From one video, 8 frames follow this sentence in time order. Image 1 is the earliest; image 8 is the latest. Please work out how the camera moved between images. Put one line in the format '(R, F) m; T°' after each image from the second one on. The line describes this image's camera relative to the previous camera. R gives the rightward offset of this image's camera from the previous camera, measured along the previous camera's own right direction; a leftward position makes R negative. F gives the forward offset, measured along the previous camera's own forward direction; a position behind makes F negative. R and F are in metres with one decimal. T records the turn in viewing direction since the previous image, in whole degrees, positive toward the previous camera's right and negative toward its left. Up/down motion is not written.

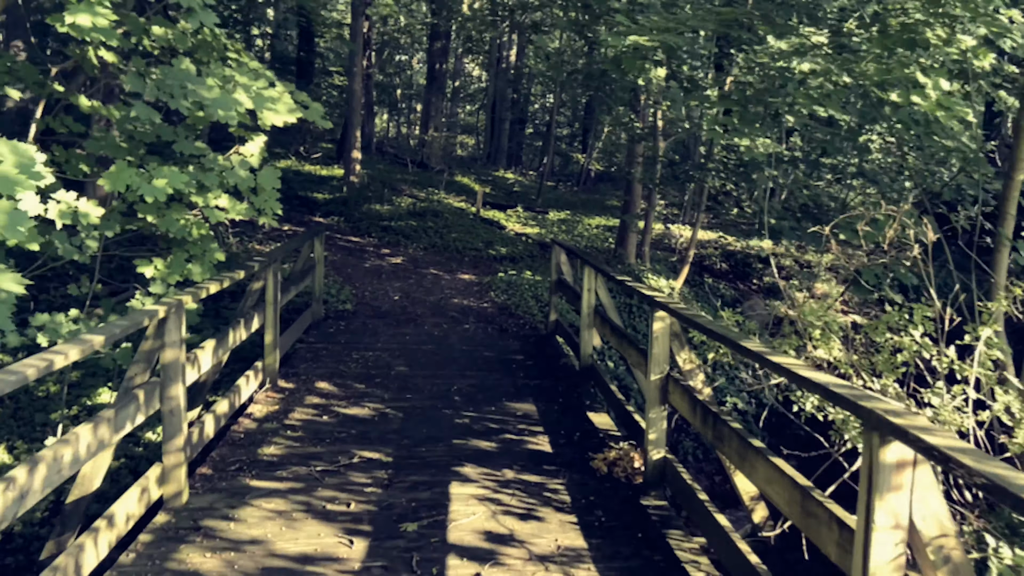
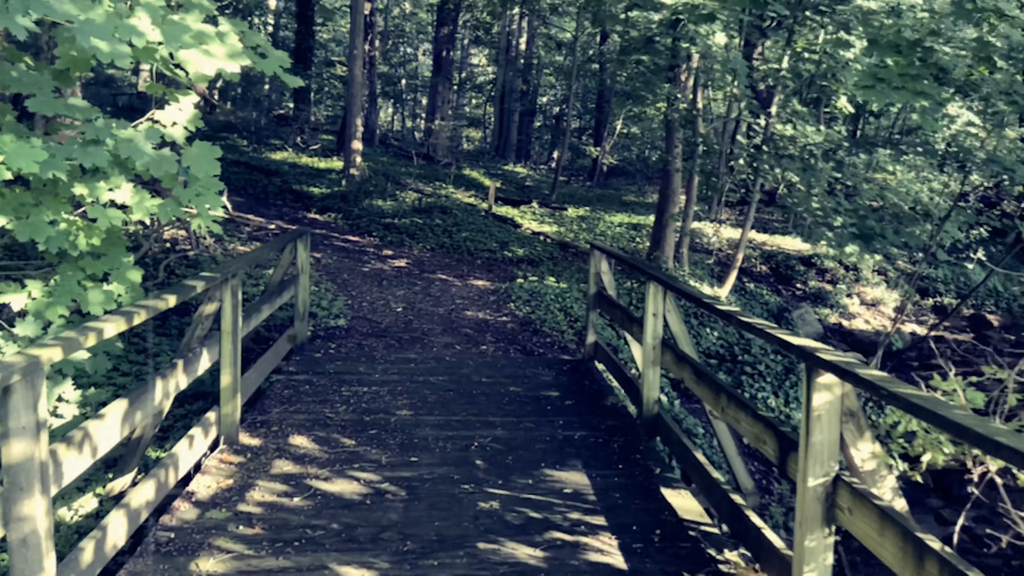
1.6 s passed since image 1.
(-0.2, +1.7) m; 0°
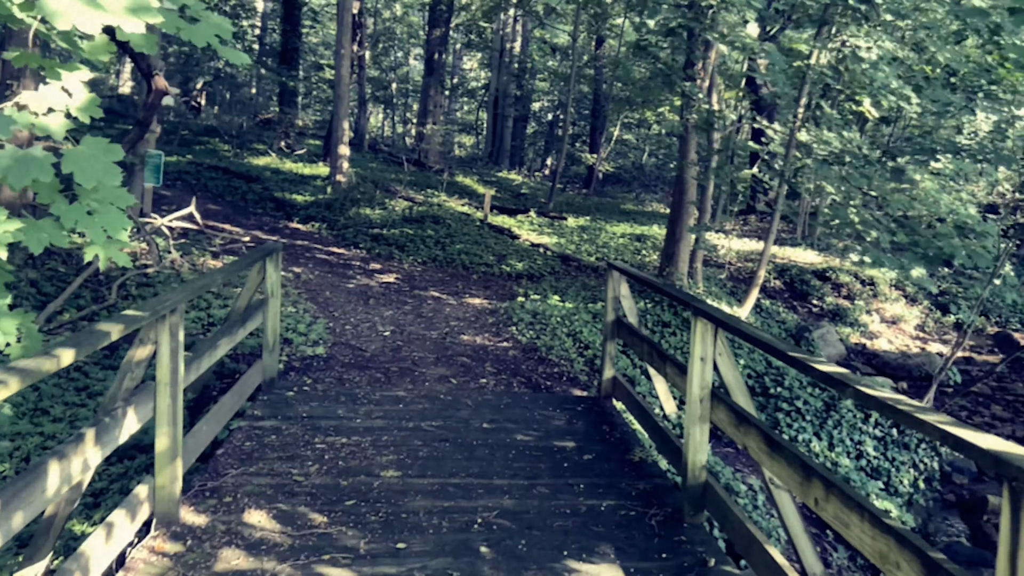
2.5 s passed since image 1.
(-0.1, +1.0) m; +1°
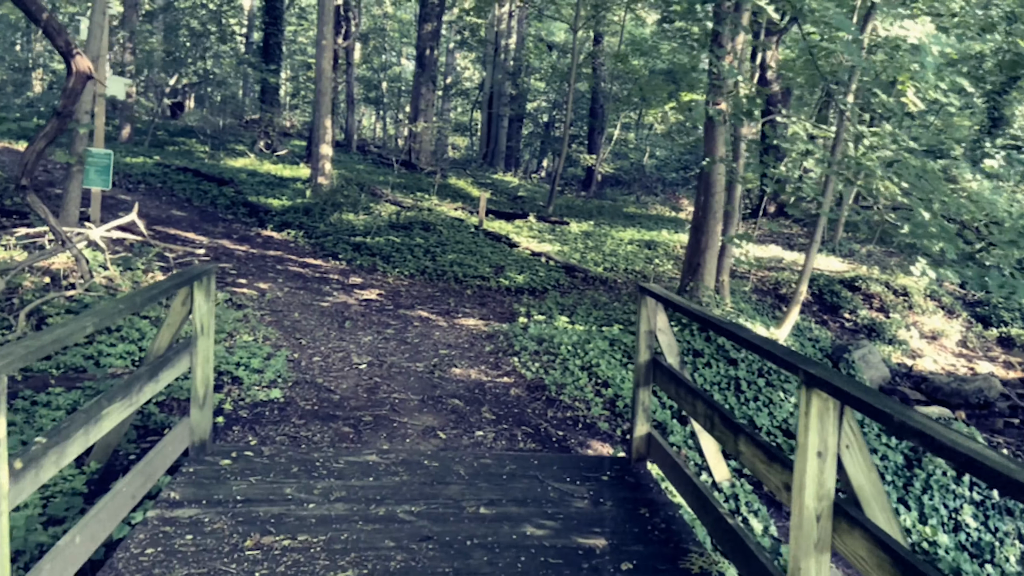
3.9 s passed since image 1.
(-0.1, +1.4) m; 0°
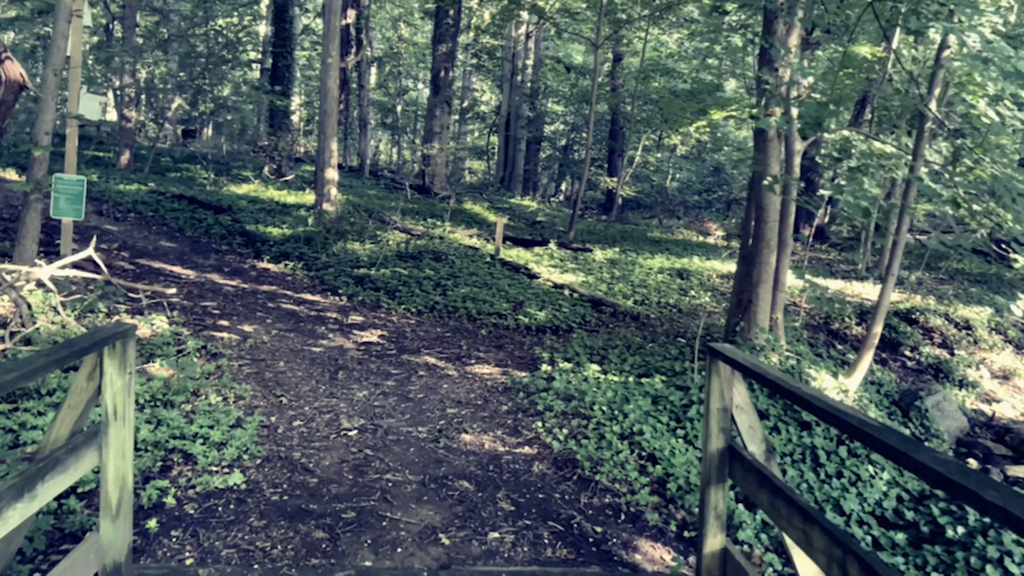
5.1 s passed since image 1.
(0.0, +1.3) m; -1°
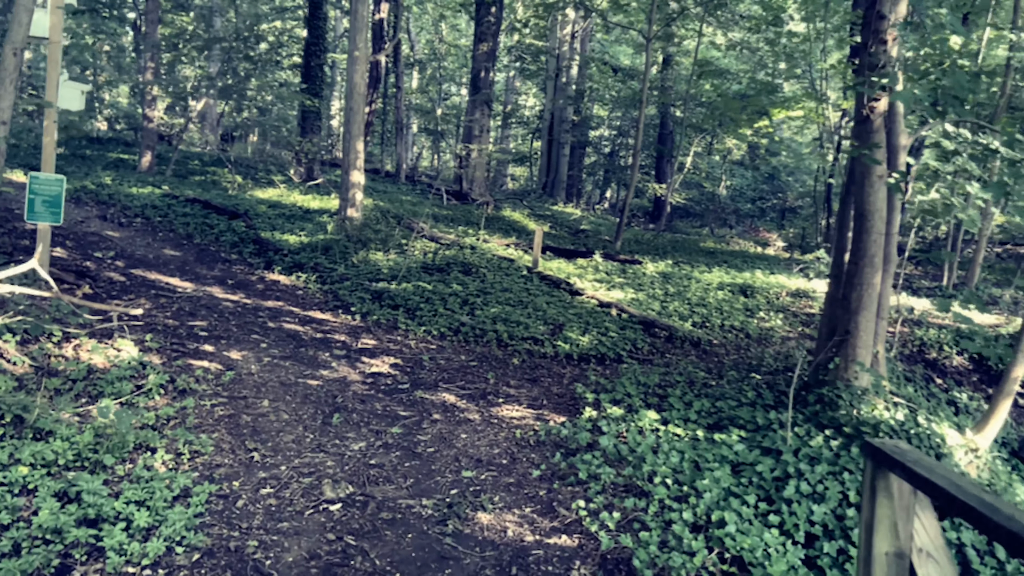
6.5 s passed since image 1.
(0.0, +1.4) m; -3°
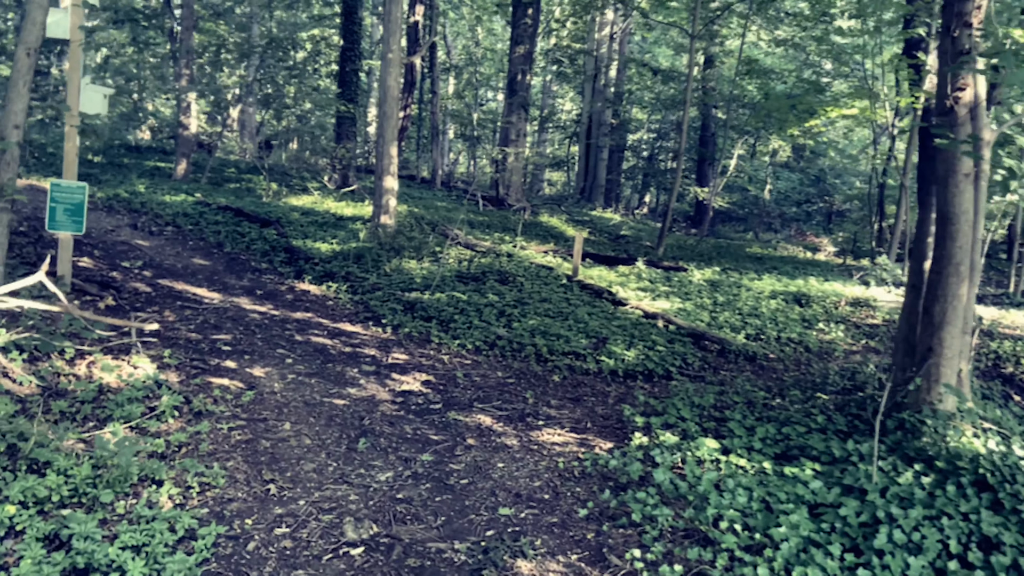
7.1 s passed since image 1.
(0.0, +0.5) m; -3°
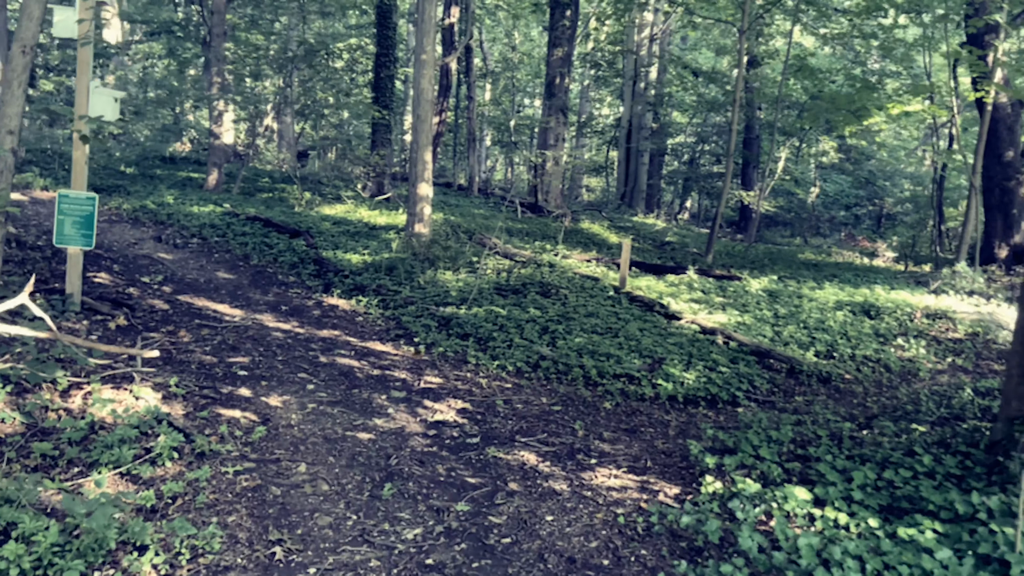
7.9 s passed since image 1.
(-0.1, +0.8) m; -3°
